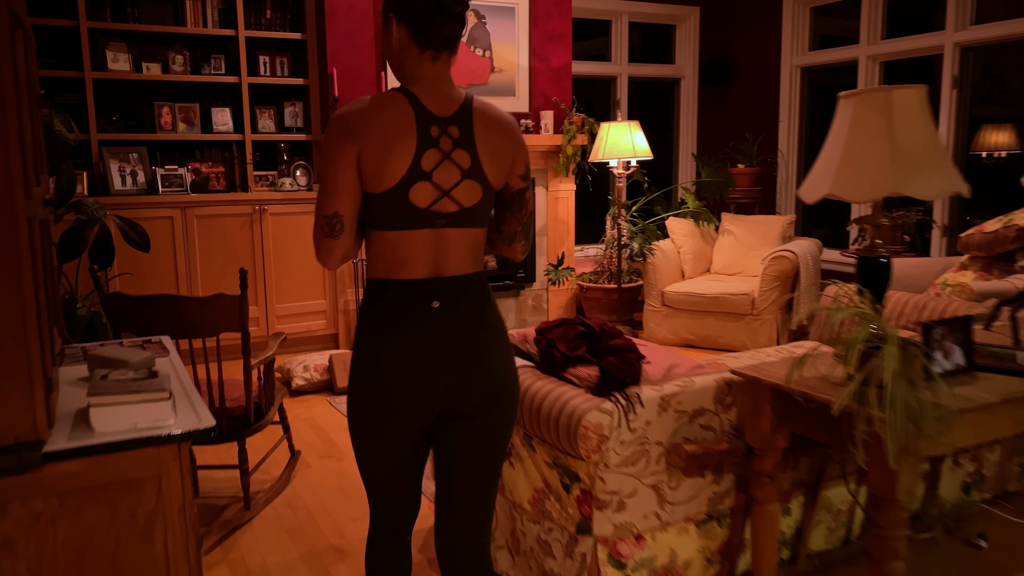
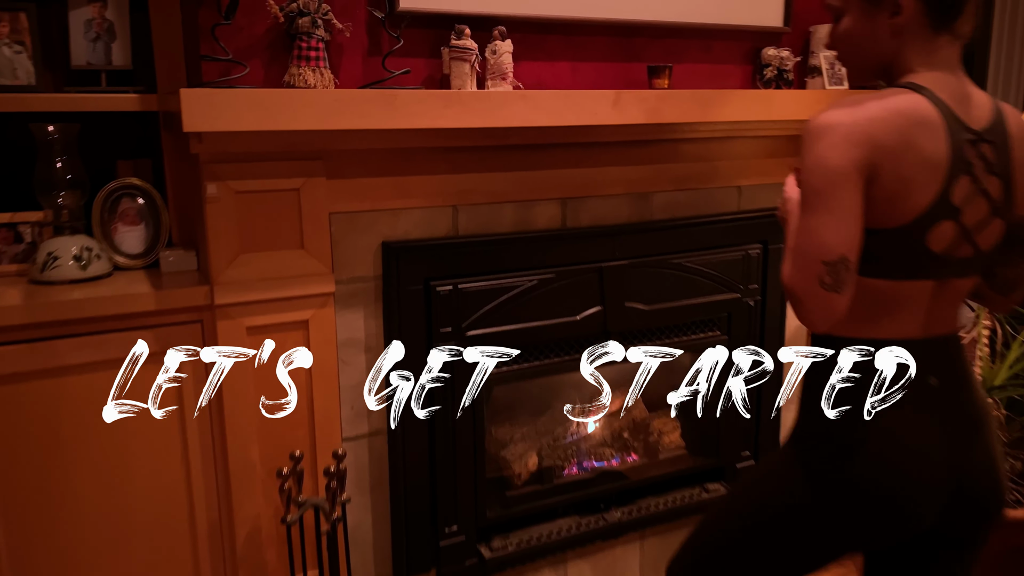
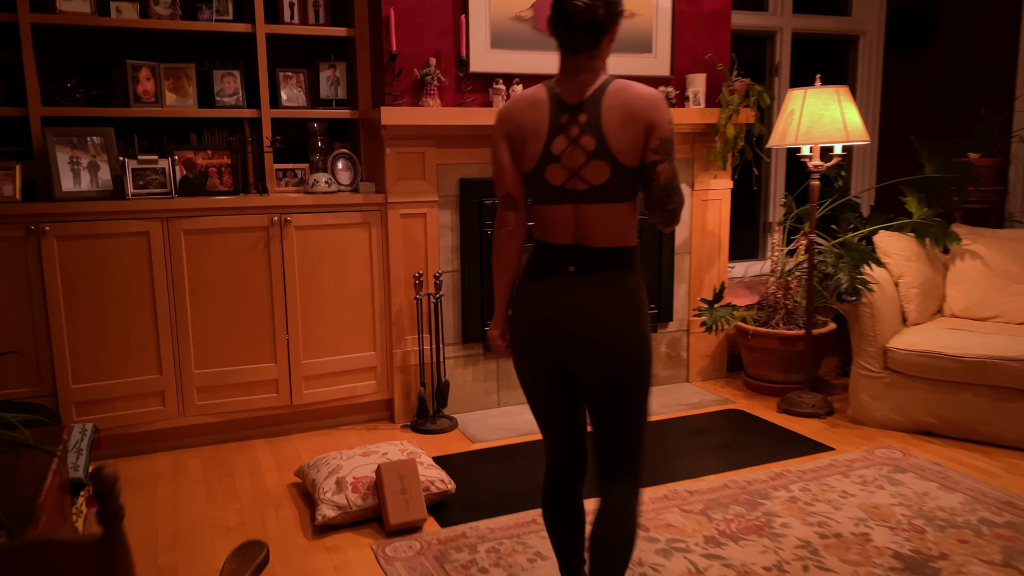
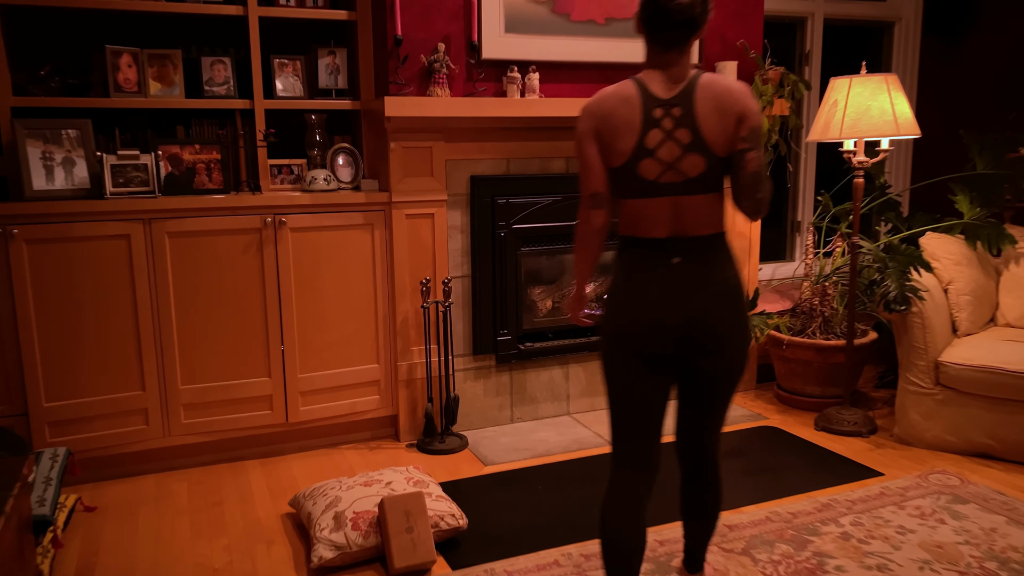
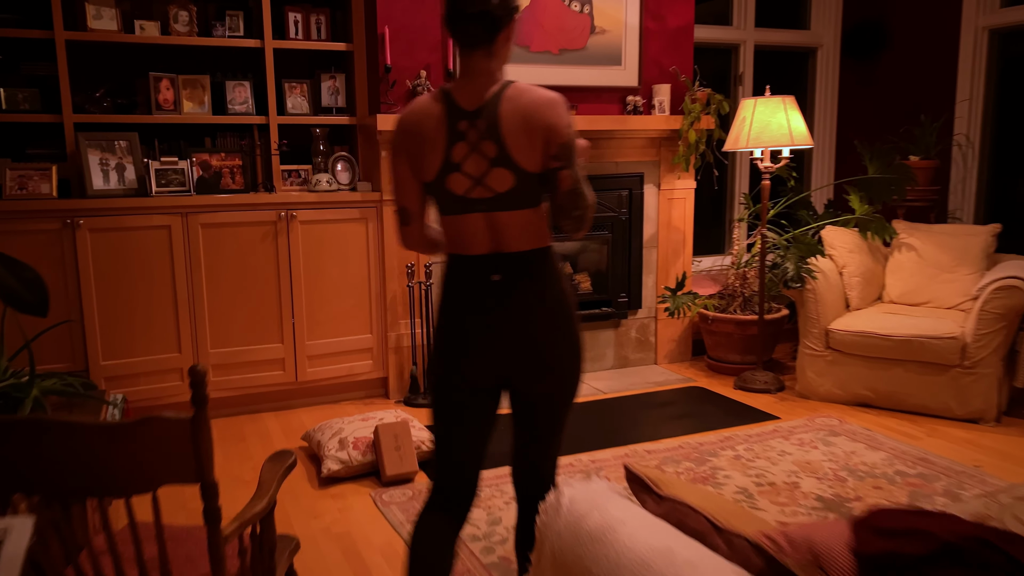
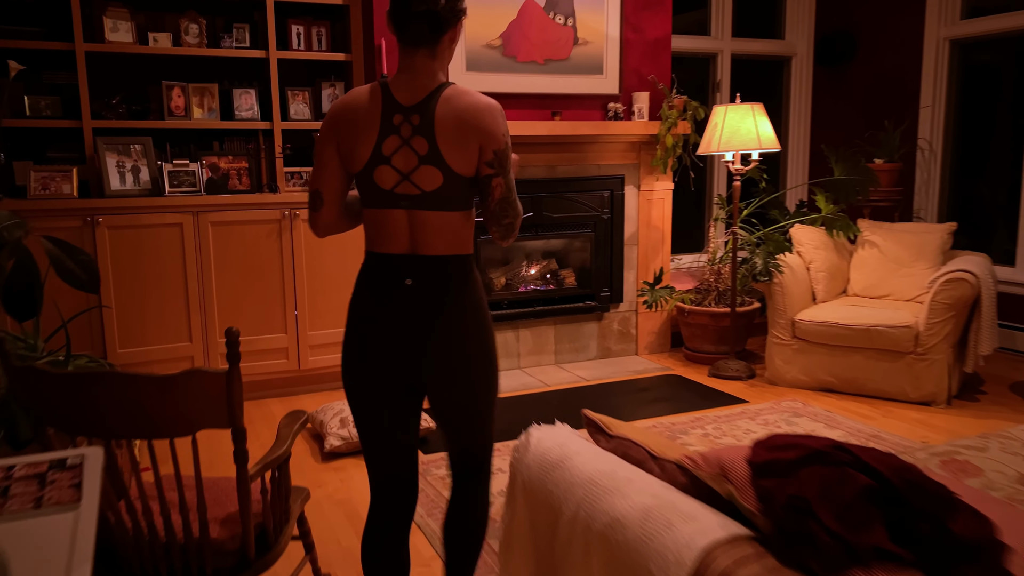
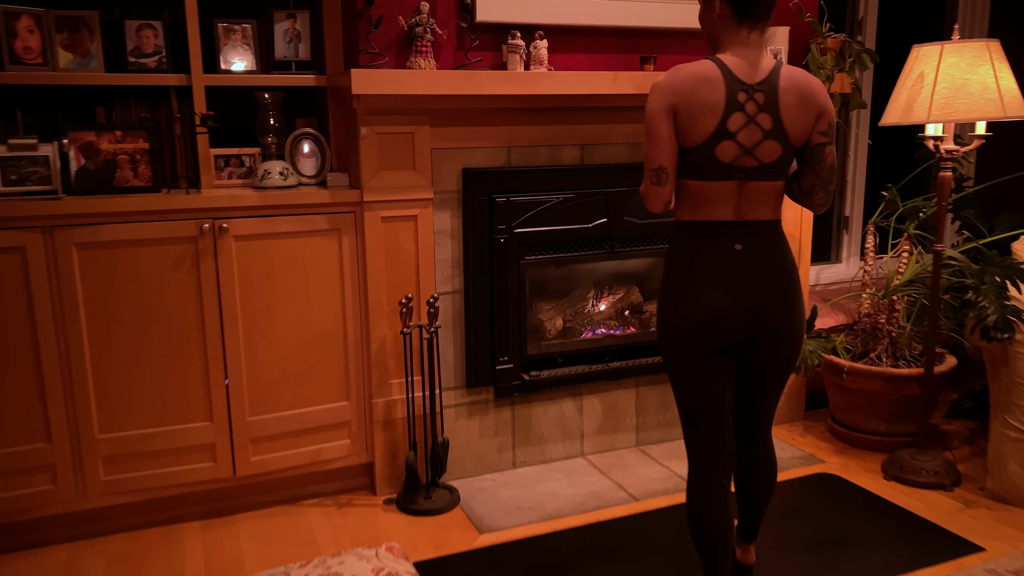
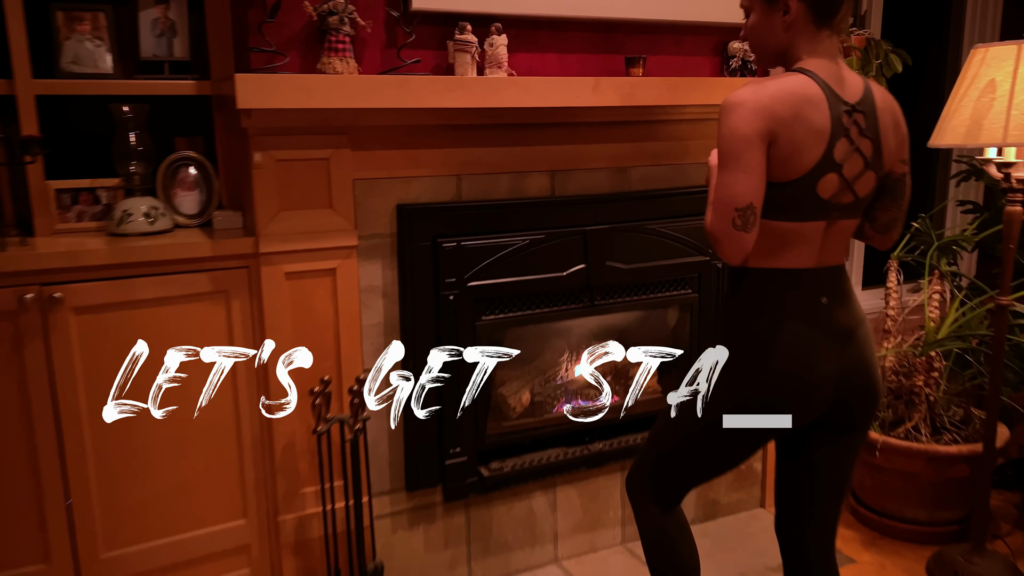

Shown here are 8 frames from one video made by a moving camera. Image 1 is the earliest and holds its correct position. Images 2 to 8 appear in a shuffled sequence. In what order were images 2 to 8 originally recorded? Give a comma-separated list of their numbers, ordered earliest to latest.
6, 5, 3, 4, 7, 8, 2
